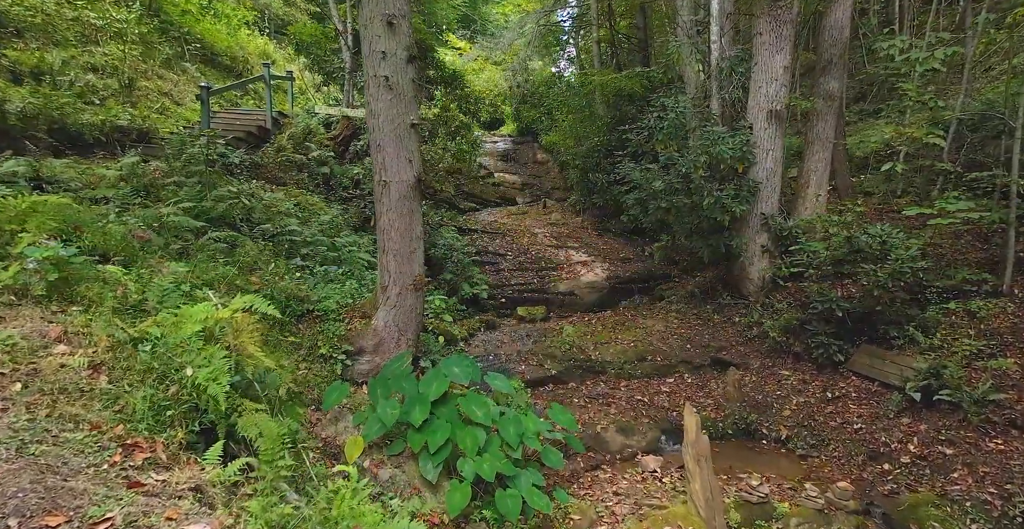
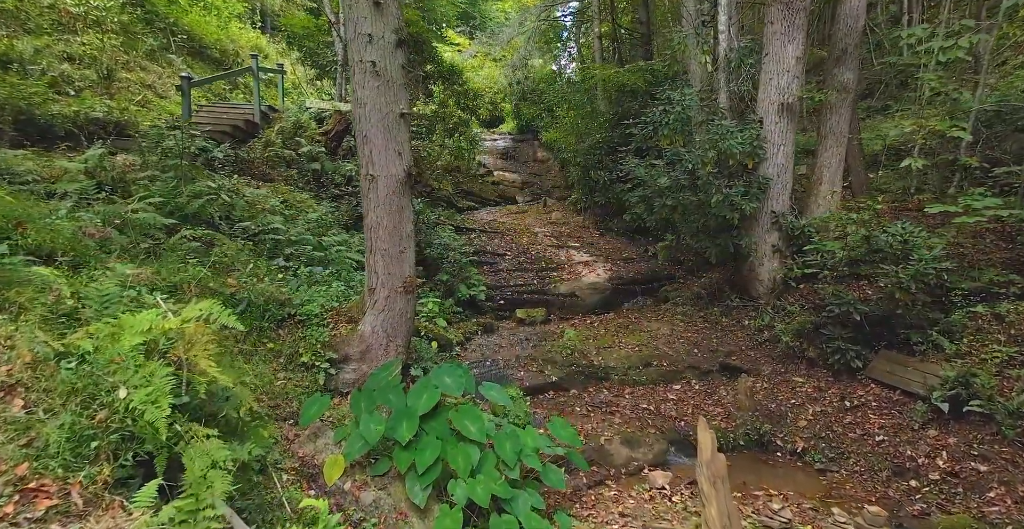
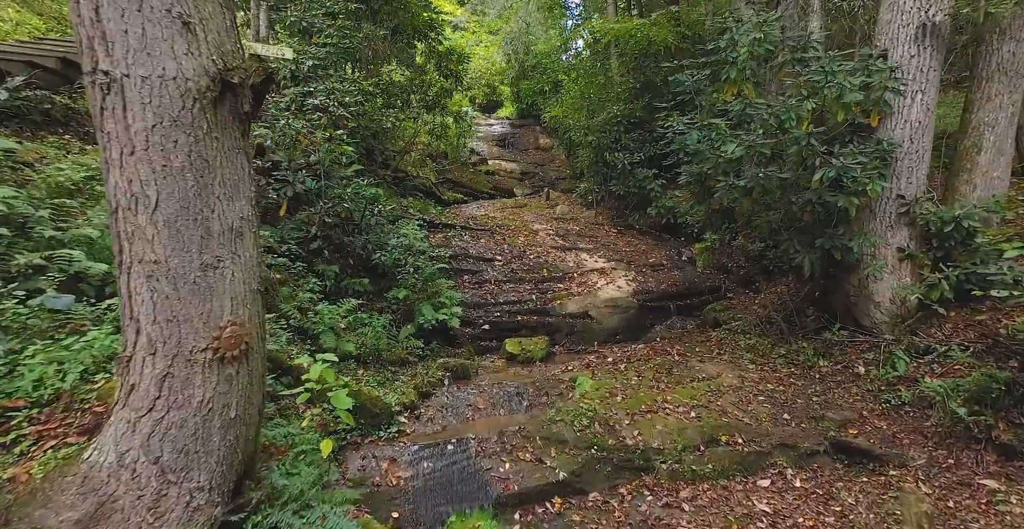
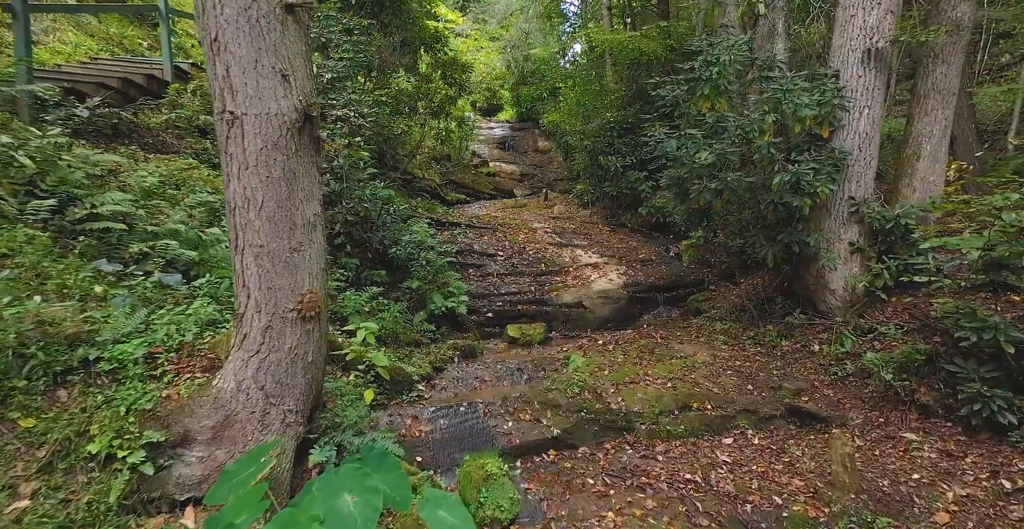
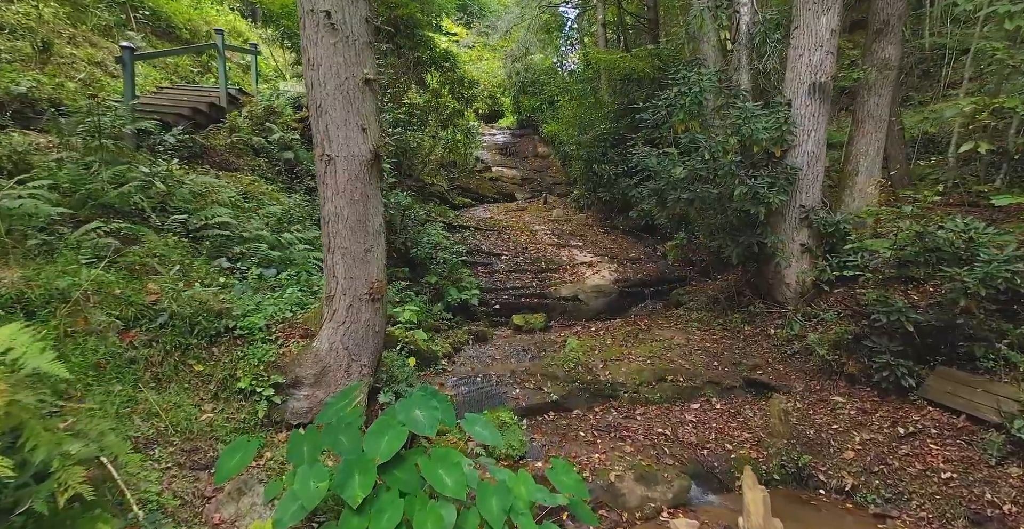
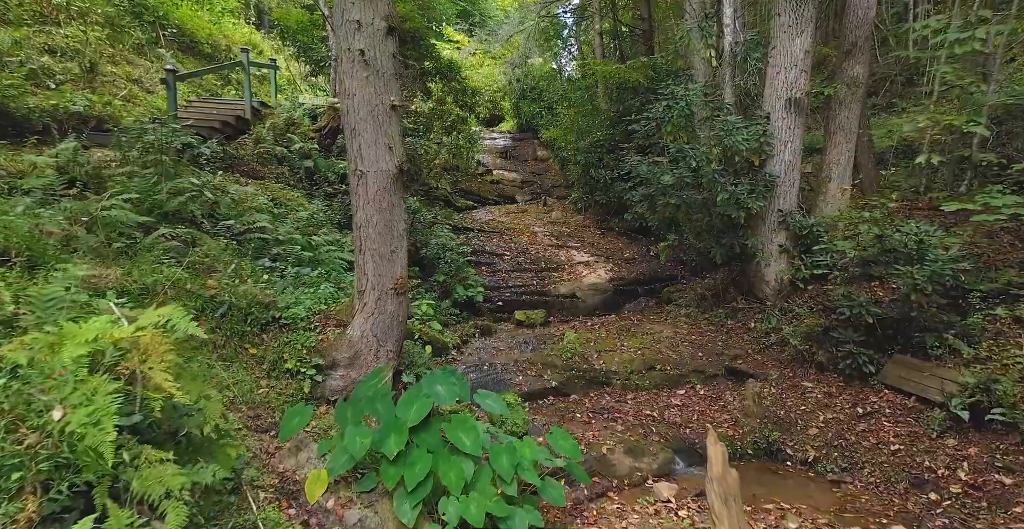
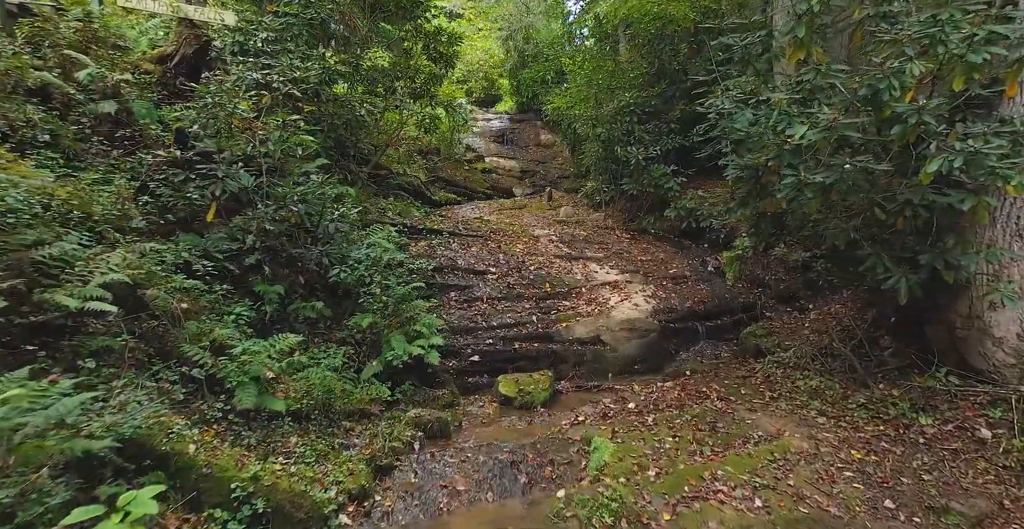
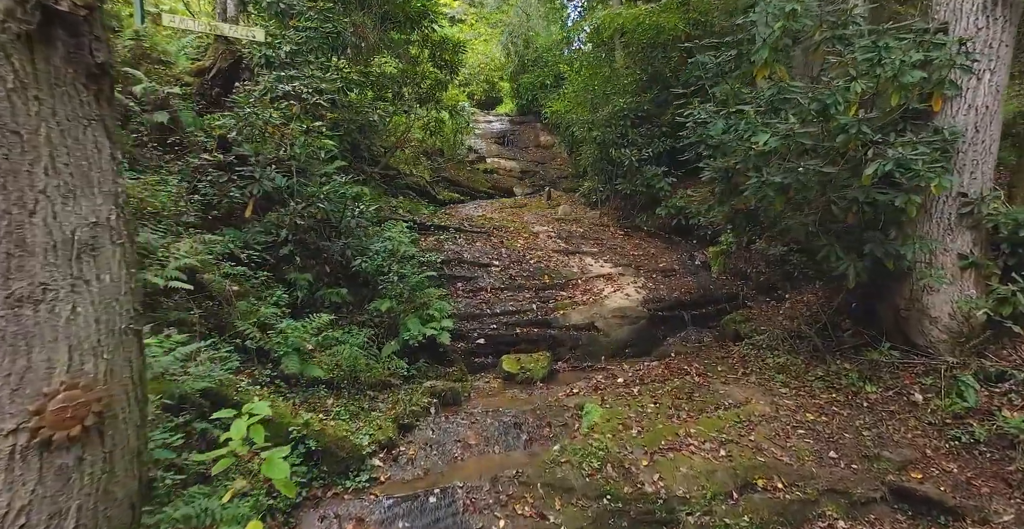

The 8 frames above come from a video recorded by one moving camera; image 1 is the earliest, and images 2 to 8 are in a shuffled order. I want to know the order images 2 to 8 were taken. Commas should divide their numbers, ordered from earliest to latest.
2, 6, 5, 4, 3, 8, 7
